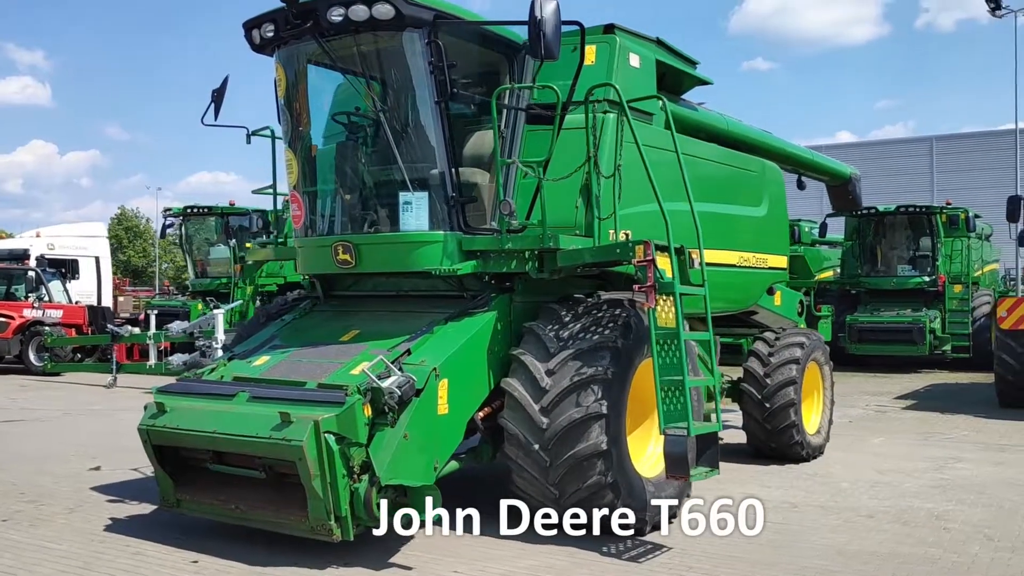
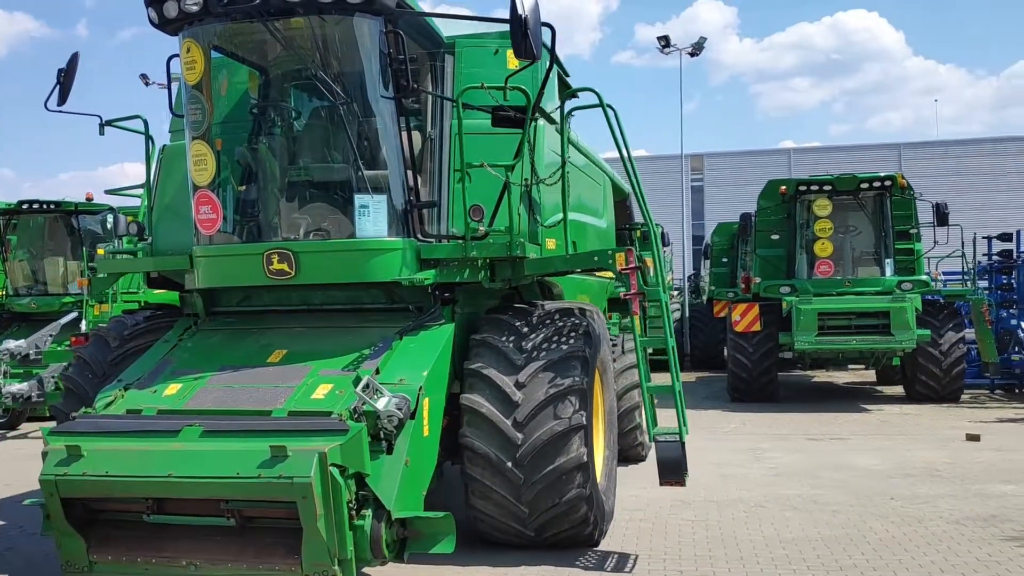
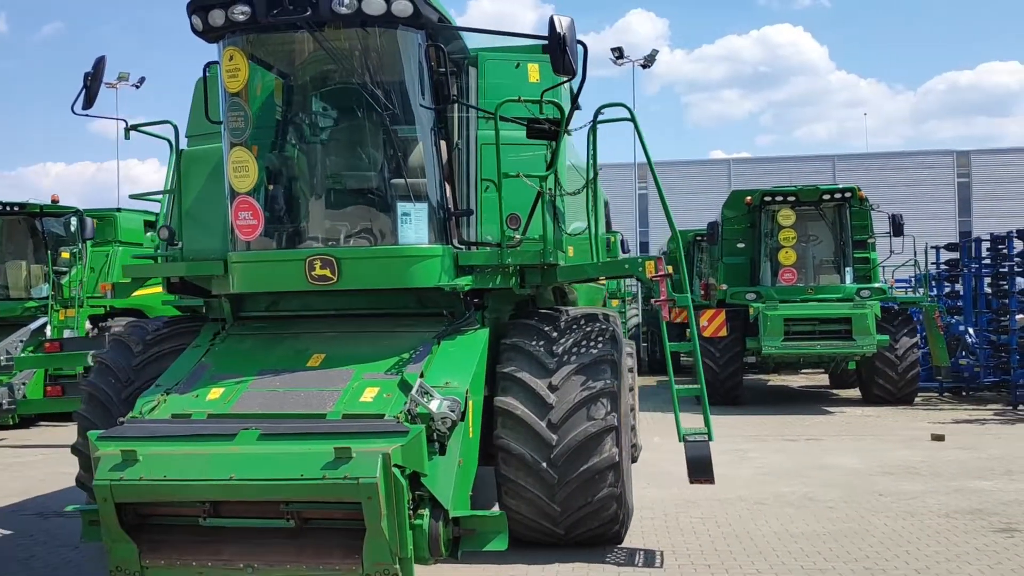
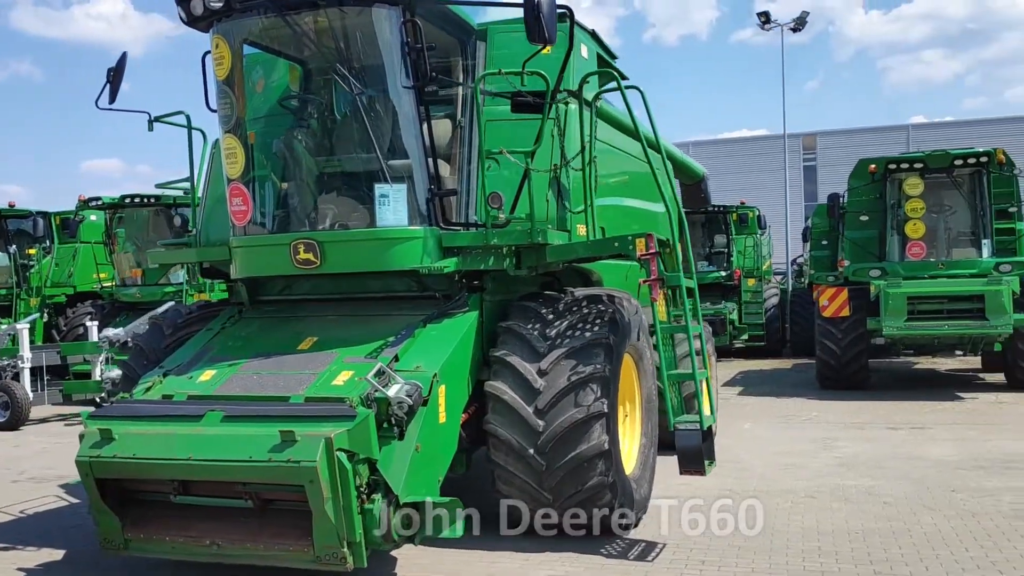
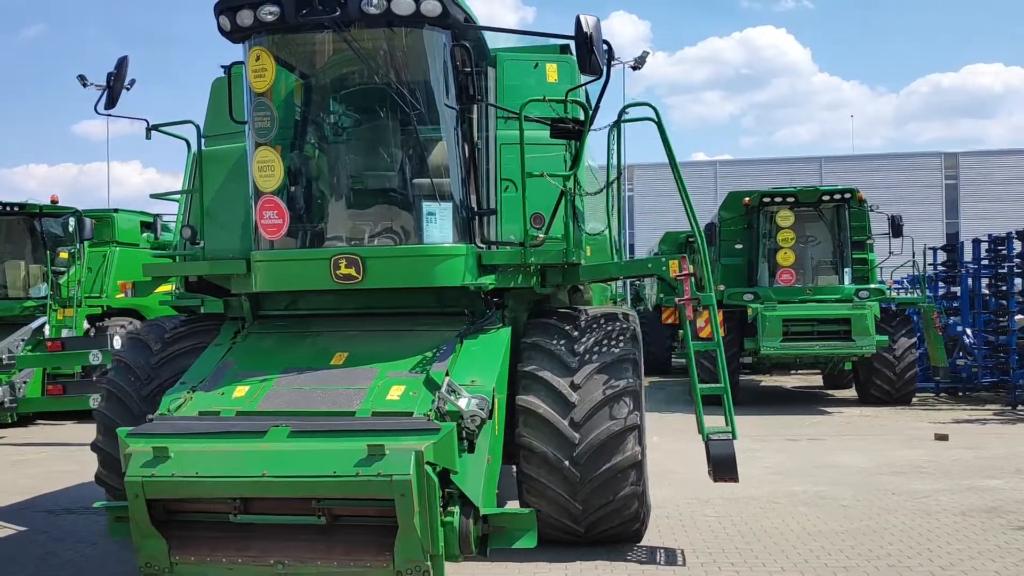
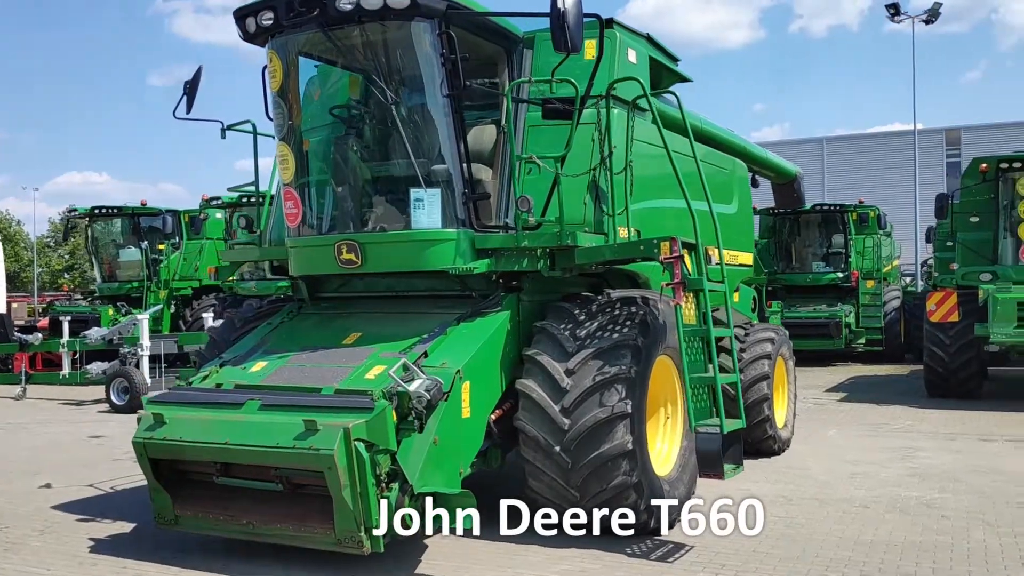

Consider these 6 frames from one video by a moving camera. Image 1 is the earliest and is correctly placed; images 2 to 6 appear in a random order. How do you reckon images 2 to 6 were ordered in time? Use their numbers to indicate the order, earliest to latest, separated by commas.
6, 4, 2, 3, 5
